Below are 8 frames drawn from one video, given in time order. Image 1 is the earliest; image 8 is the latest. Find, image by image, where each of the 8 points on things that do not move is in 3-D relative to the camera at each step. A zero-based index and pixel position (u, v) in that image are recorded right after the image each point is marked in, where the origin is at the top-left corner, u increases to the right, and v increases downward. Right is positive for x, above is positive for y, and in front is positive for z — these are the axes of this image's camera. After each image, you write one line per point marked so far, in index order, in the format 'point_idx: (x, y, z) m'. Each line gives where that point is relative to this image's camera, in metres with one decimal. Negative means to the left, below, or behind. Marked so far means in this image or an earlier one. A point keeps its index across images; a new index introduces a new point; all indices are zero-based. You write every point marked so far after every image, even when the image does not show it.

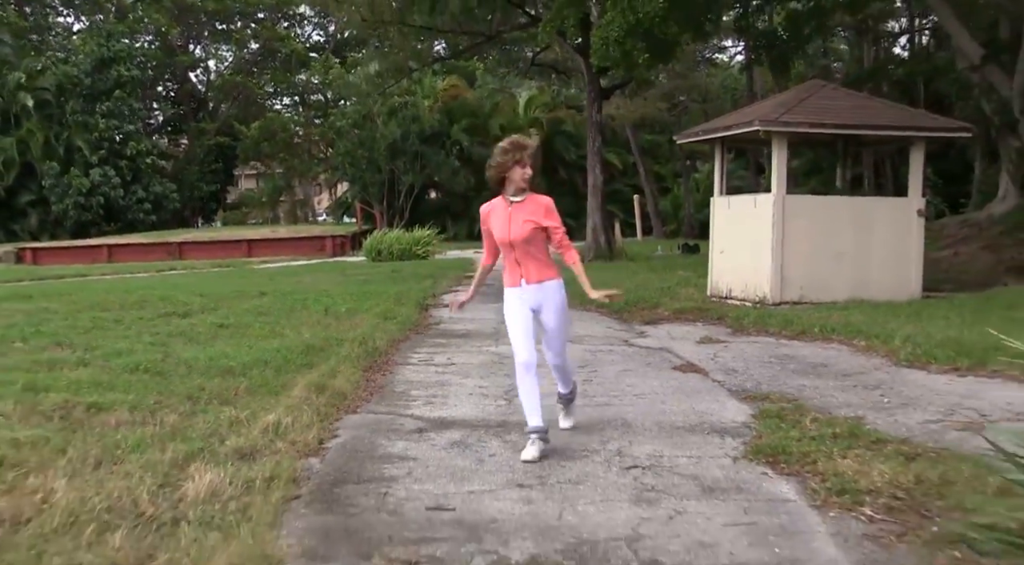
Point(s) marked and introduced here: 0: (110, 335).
0: (-3.3, -0.4, +7.4) m
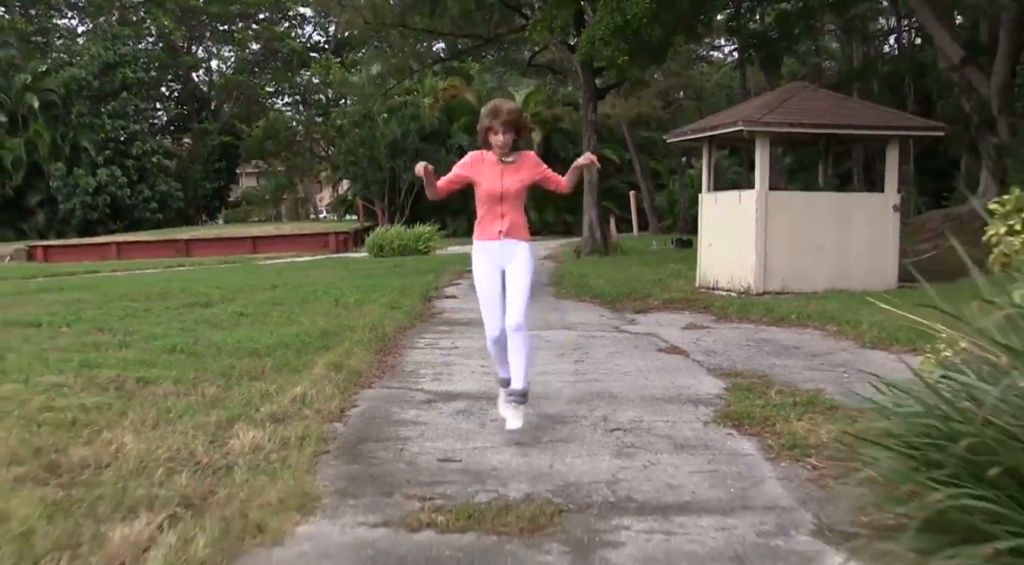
0: (-3.3, -0.4, +8.0) m
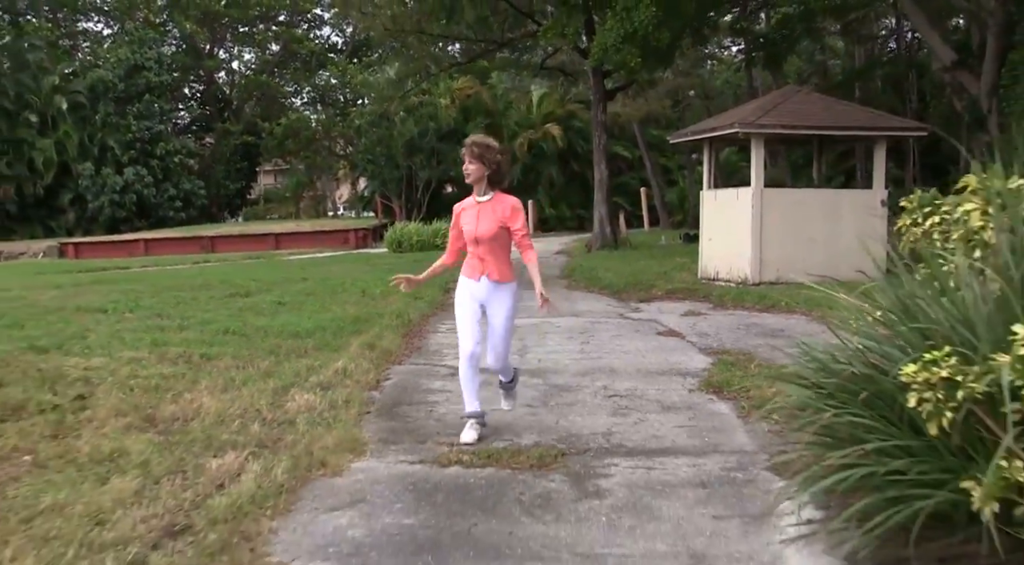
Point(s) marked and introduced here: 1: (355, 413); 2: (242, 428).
0: (-3.2, -0.3, +9.0) m
1: (-1.0, -0.8, +5.4) m
2: (-1.5, -0.8, +4.9) m
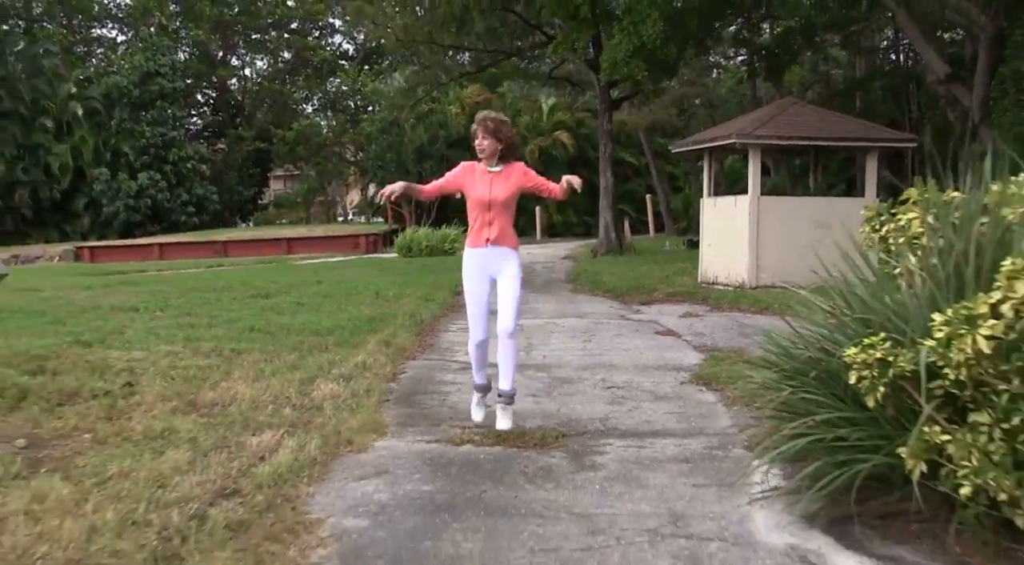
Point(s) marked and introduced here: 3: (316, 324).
0: (-3.1, -0.3, +9.5) m
1: (-0.9, -0.8, +6.0) m
2: (-1.5, -0.8, +5.4) m
3: (-2.0, -0.4, +9.1) m
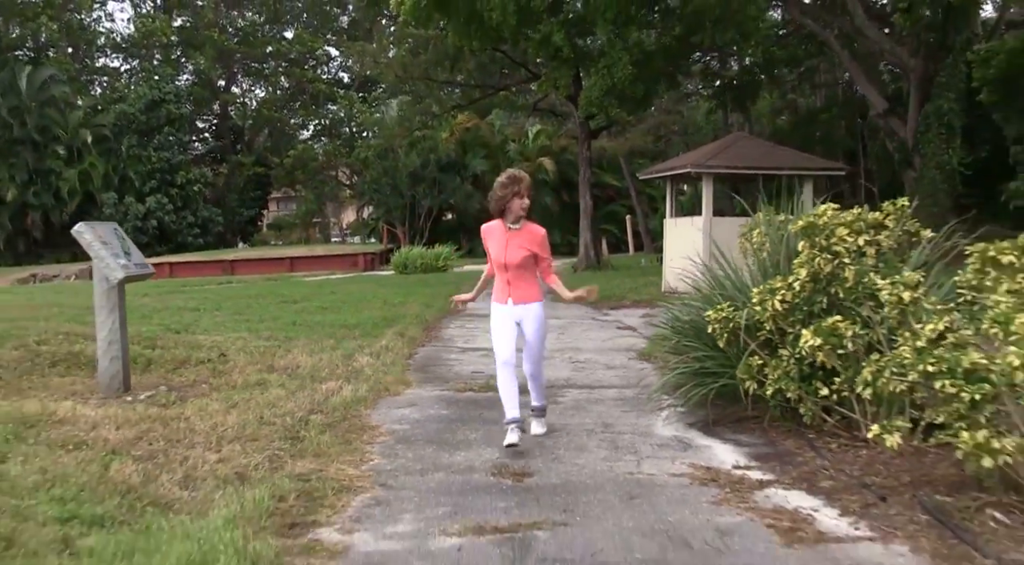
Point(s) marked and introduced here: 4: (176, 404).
0: (-3.3, -0.4, +11.7) m
1: (-1.0, -0.8, +8.1) m
2: (-1.6, -0.8, +7.6) m
3: (-2.2, -0.5, +11.2) m
4: (-2.3, -0.8, +6.0) m
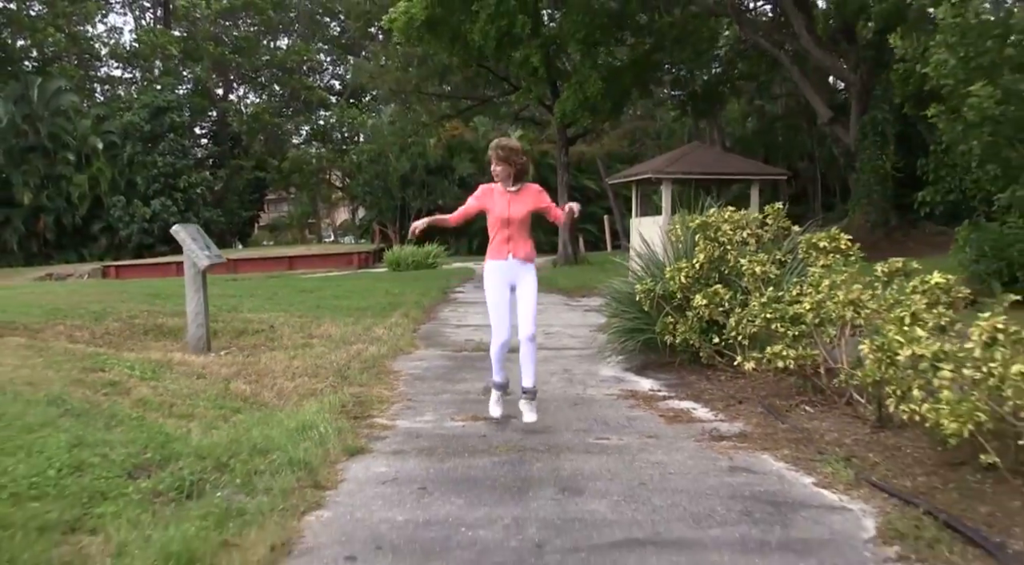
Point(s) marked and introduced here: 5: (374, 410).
0: (-3.5, -0.2, +13.8) m
1: (-1.2, -0.6, +10.3) m
2: (-1.7, -0.6, +9.8) m
3: (-2.4, -0.4, +13.4) m
4: (-2.4, -0.7, +8.2) m
5: (-1.0, -0.9, +6.4) m
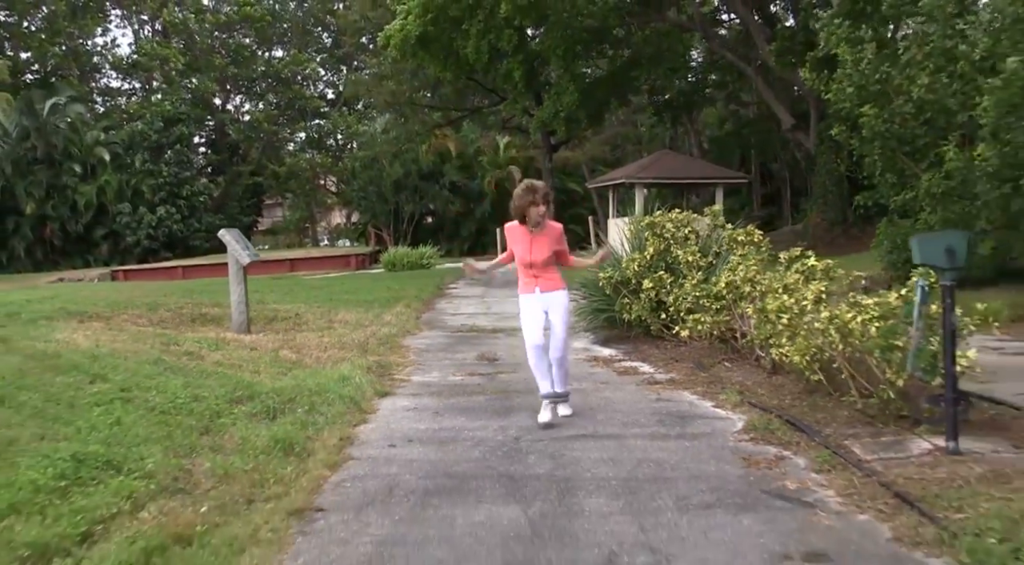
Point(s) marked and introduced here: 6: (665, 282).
0: (-3.7, -0.2, +15.7) m
1: (-1.4, -0.5, +12.2) m
2: (-1.9, -0.5, +11.6) m
3: (-2.6, -0.3, +15.2) m
4: (-2.6, -0.6, +10.0) m
5: (-1.1, -0.8, +8.3) m
6: (+1.6, 0.0, +9.2) m
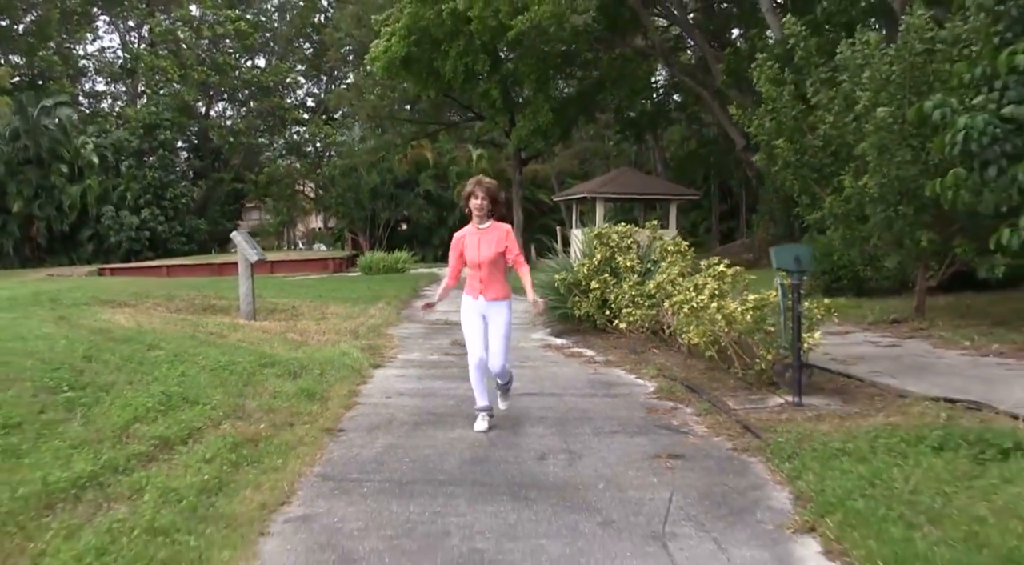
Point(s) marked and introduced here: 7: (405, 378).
0: (-4.3, -0.1, +17.3) m
1: (-1.9, -0.5, +13.9) m
2: (-2.4, -0.5, +13.4) m
3: (-3.2, -0.3, +16.9) m
4: (-3.0, -0.5, +11.7) m
5: (-1.5, -0.8, +10.0) m
6: (+1.2, 0.0, +11.1) m
7: (-1.0, -0.9, +8.1) m
